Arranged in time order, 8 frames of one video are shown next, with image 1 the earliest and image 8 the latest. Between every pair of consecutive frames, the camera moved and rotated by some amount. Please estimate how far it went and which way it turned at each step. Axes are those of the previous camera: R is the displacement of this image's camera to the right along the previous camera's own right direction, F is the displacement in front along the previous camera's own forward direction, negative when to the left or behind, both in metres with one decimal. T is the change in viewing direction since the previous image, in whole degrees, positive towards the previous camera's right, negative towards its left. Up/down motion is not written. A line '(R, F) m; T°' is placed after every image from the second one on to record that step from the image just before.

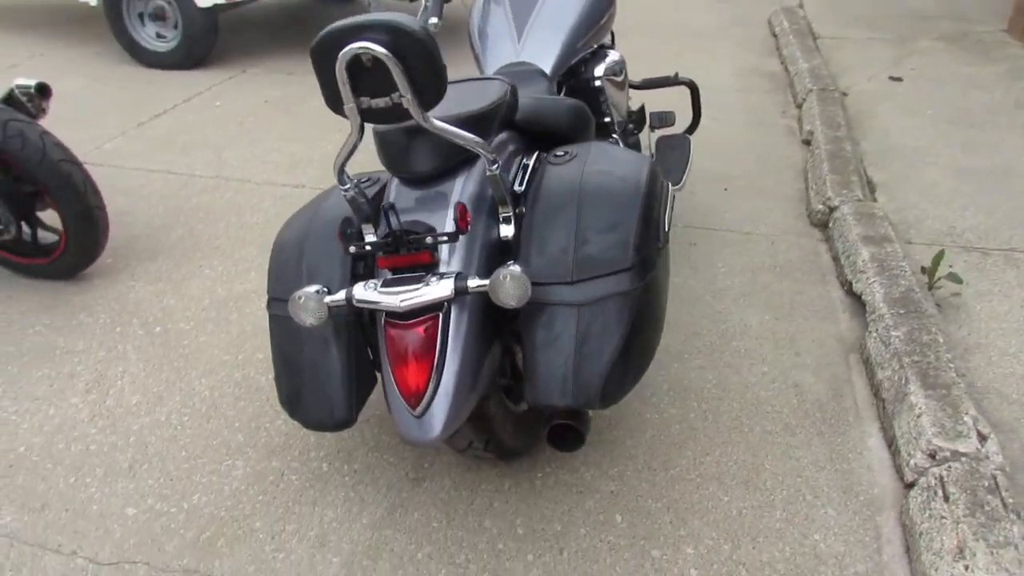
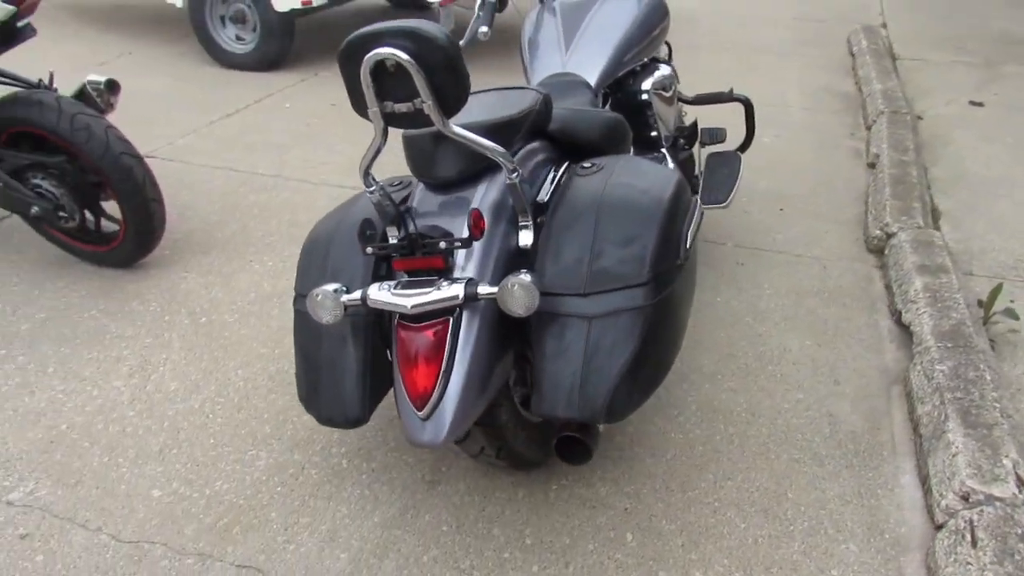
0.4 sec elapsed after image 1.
(+0.1, 0.0) m; -5°
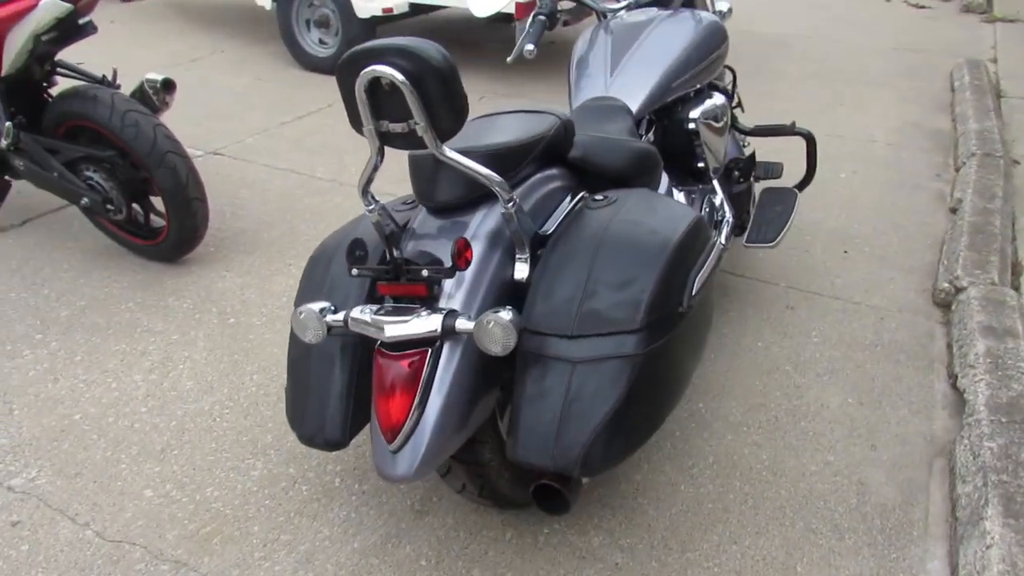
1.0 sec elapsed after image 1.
(+0.2, +0.1) m; -6°
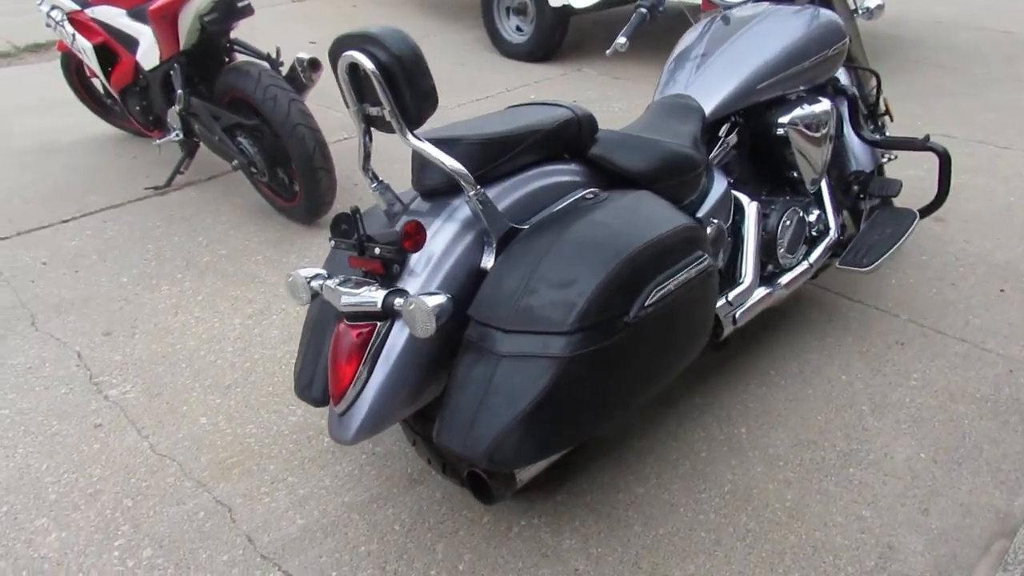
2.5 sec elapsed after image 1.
(+0.7, +0.1) m; -17°
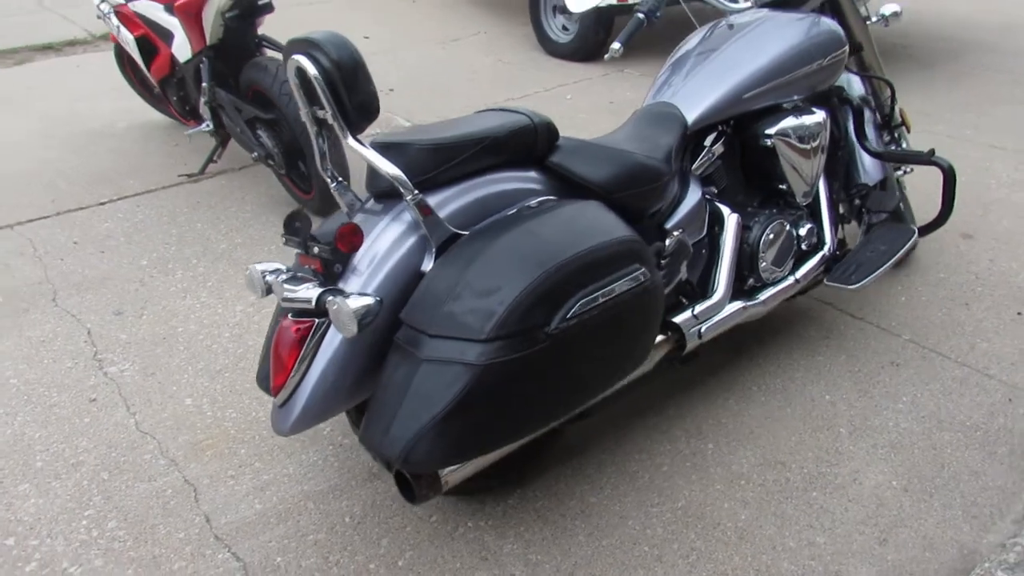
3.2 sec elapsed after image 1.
(+0.3, 0.0) m; -5°
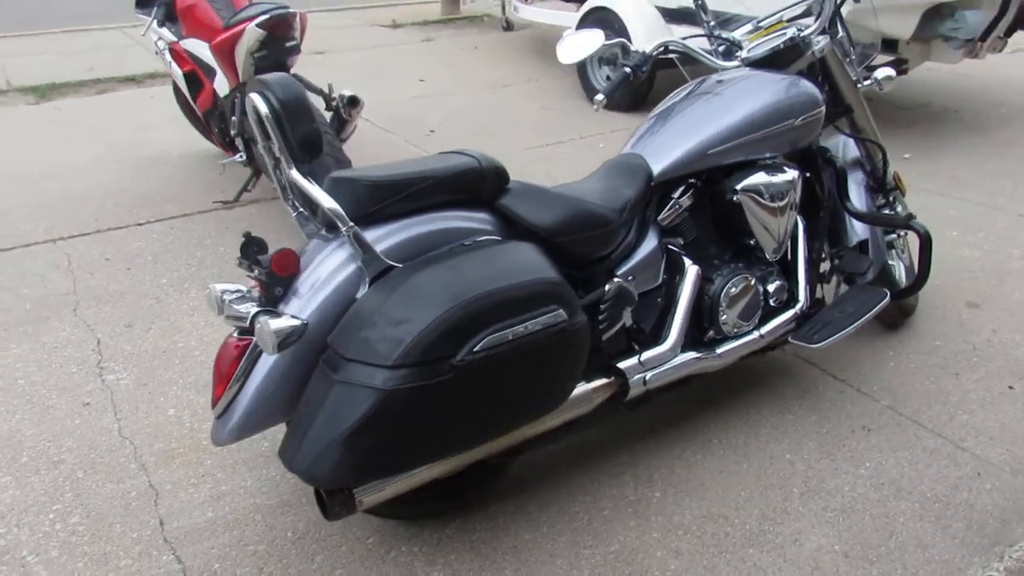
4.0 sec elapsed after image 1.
(+0.4, -0.1) m; -5°
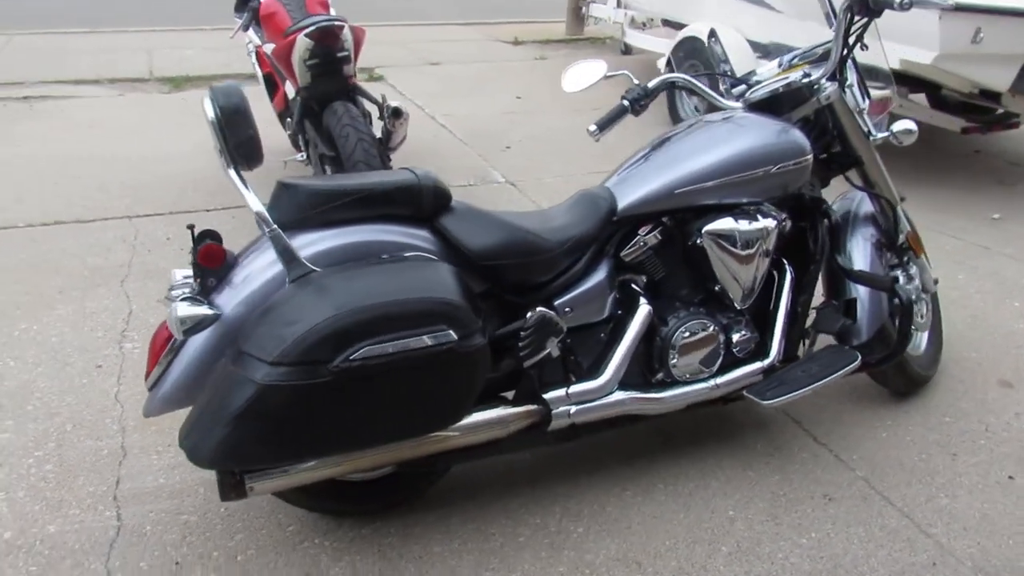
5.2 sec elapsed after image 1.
(+0.6, 0.0) m; -10°
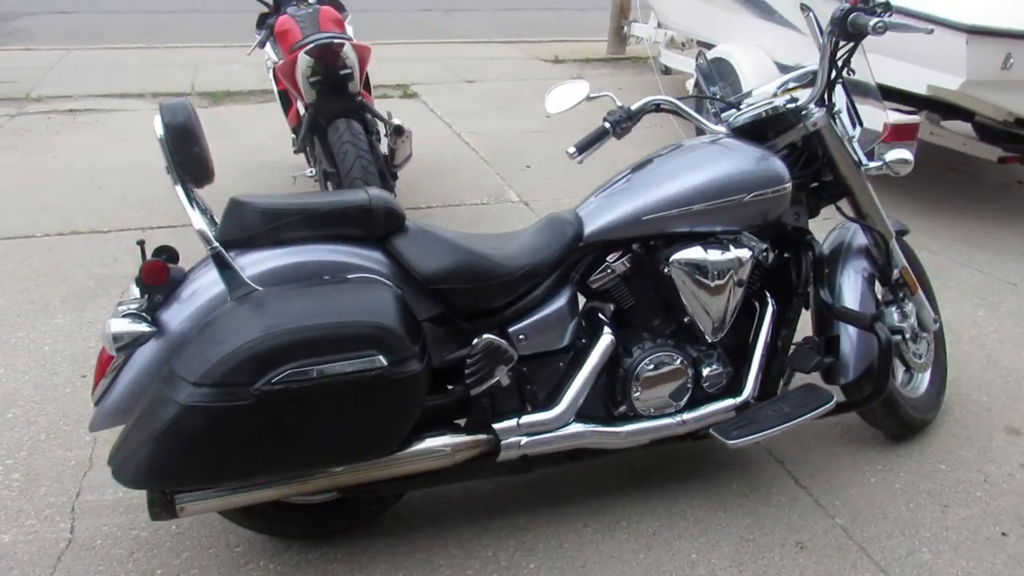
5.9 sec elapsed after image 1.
(+0.3, +0.1) m; -4°
